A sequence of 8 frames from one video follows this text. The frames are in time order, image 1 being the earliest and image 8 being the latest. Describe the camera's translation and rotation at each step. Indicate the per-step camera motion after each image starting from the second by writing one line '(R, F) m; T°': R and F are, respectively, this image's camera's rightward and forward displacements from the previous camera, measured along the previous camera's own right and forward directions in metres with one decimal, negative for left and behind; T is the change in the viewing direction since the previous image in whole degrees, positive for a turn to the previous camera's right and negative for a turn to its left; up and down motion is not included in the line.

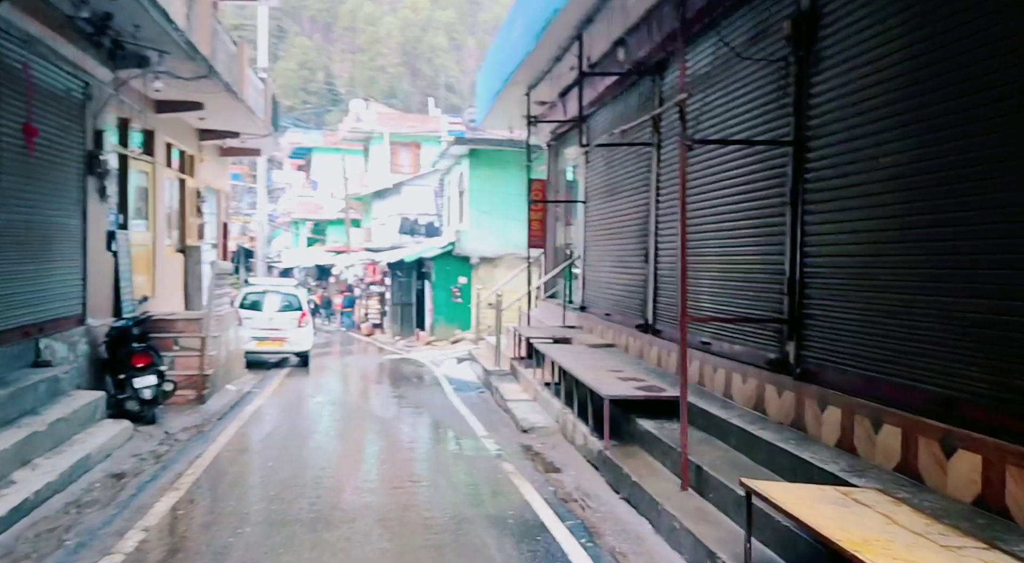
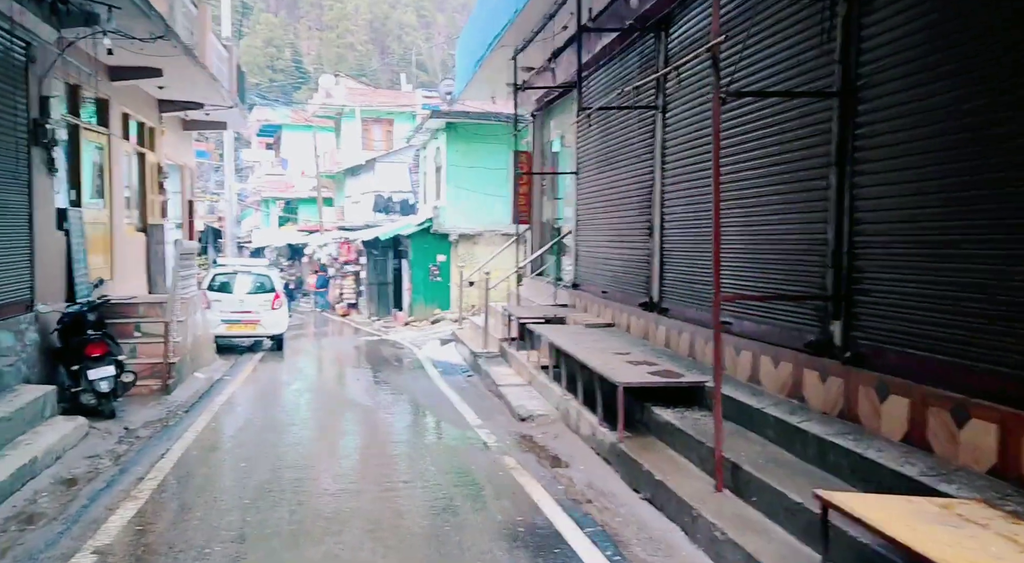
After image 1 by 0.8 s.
(-0.2, +0.9) m; +2°
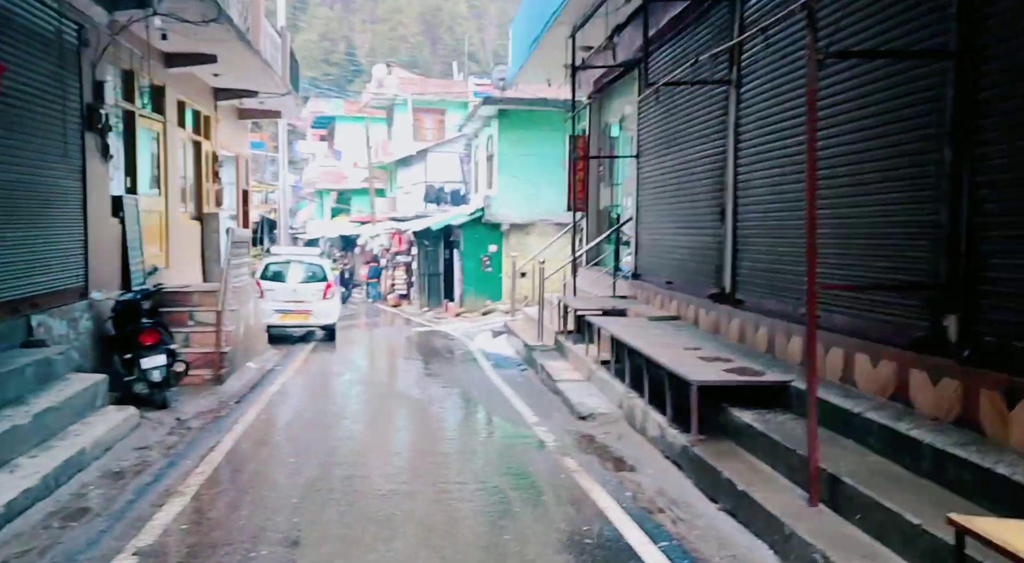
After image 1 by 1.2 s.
(-0.1, +0.5) m; -3°
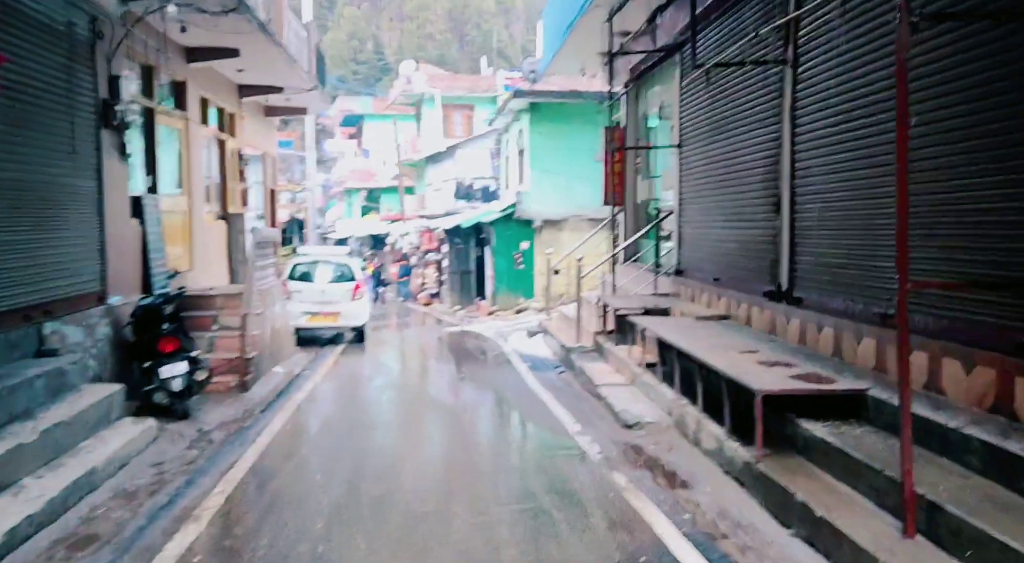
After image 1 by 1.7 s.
(-0.1, +0.6) m; -2°
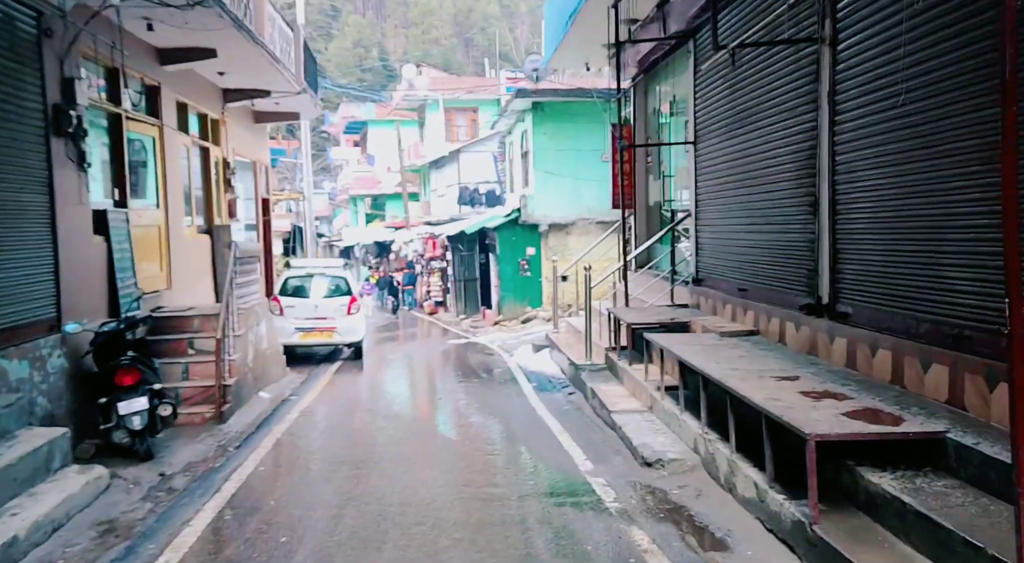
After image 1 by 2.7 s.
(+0.1, +1.2) m; -1°
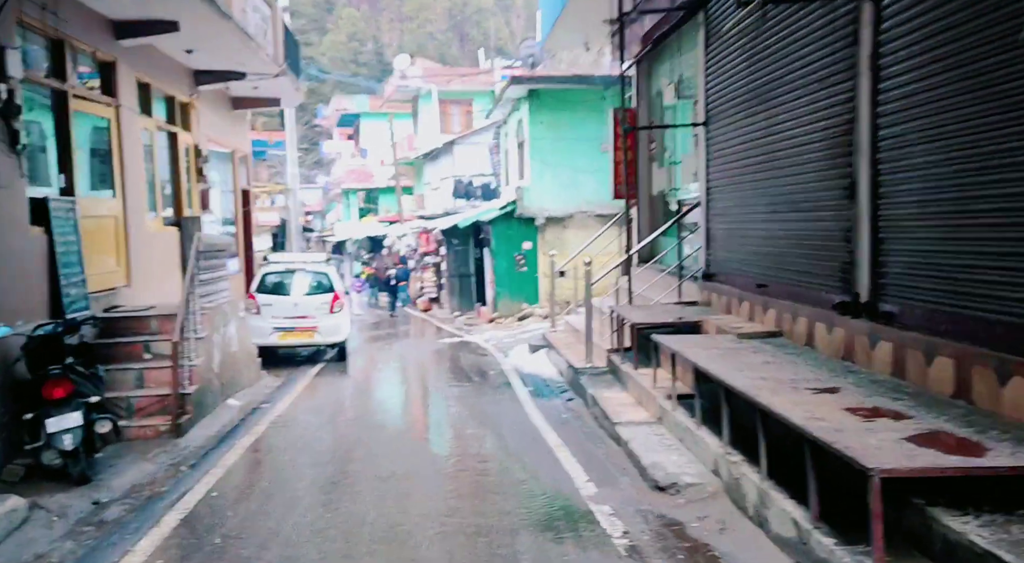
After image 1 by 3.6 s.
(+0.1, +1.2) m; 0°
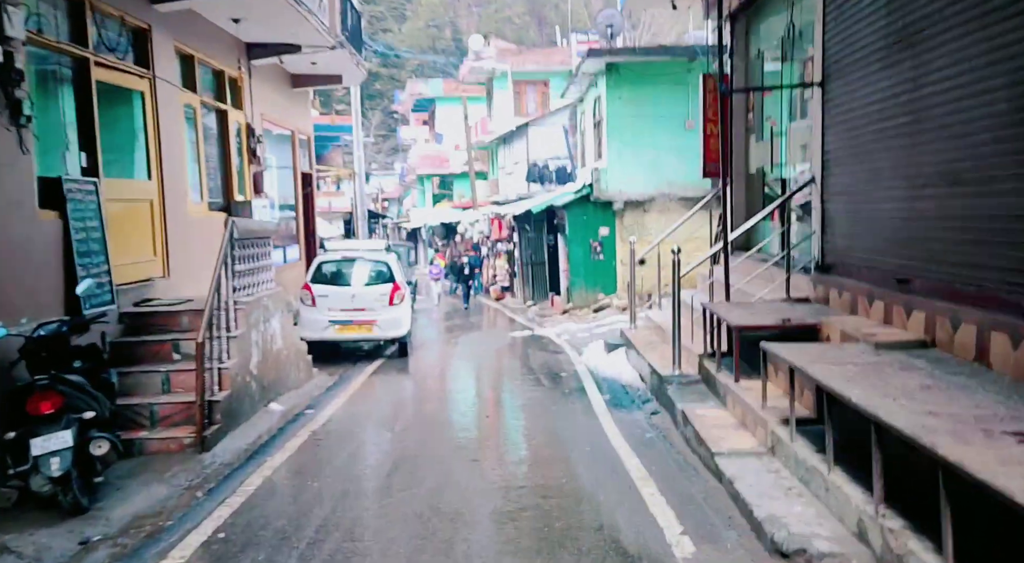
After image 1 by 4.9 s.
(0.0, +1.5) m; -4°
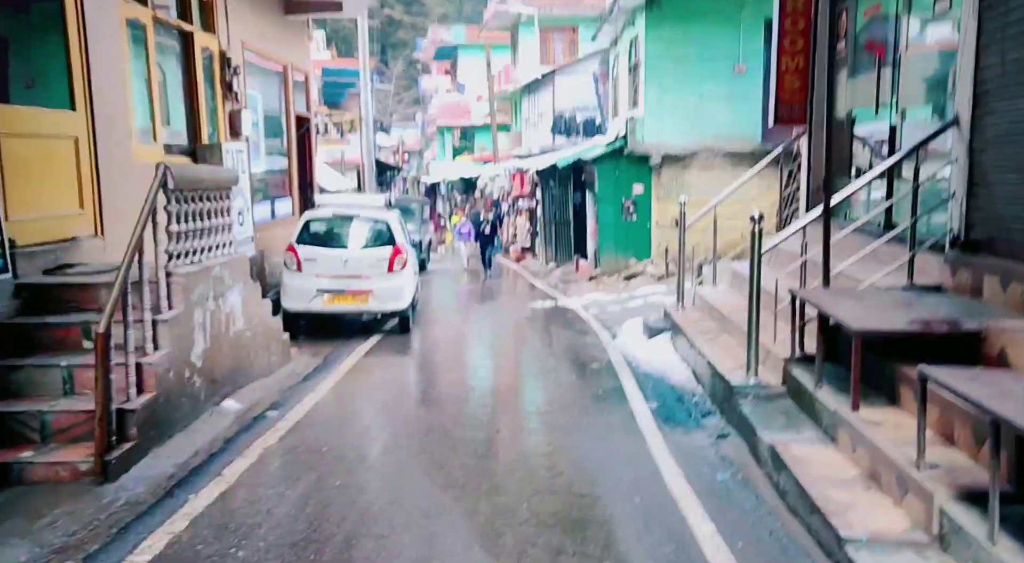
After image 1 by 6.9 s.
(0.0, +2.4) m; -1°
